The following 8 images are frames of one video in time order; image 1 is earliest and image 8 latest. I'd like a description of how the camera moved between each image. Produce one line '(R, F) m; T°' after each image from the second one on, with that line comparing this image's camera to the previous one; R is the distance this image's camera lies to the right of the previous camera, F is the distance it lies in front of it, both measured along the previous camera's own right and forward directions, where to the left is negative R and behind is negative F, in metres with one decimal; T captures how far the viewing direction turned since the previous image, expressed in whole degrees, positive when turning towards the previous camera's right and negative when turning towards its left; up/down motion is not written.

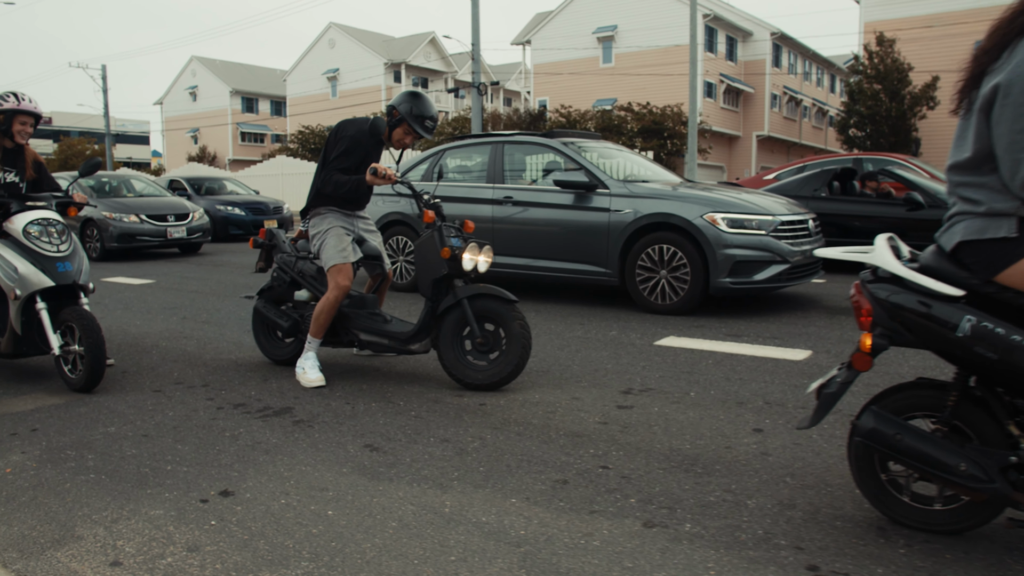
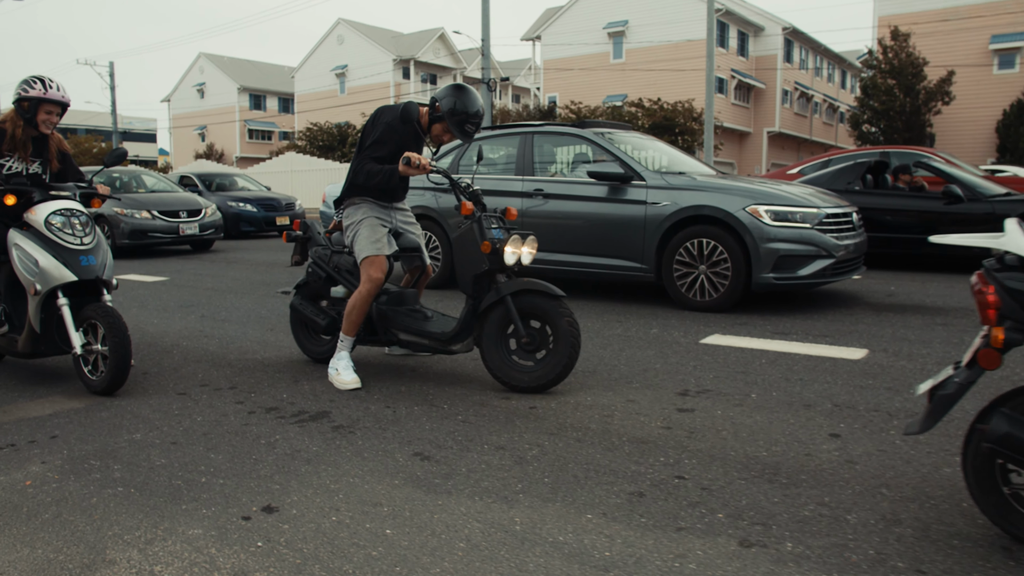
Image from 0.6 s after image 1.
(-0.2, +0.3) m; 0°
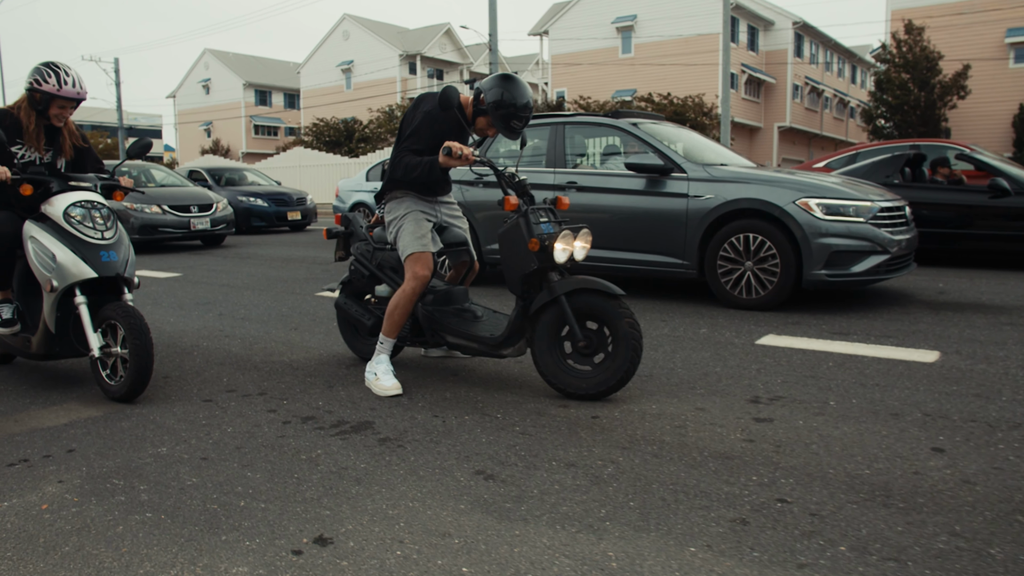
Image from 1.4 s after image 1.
(-0.3, +0.4) m; 0°
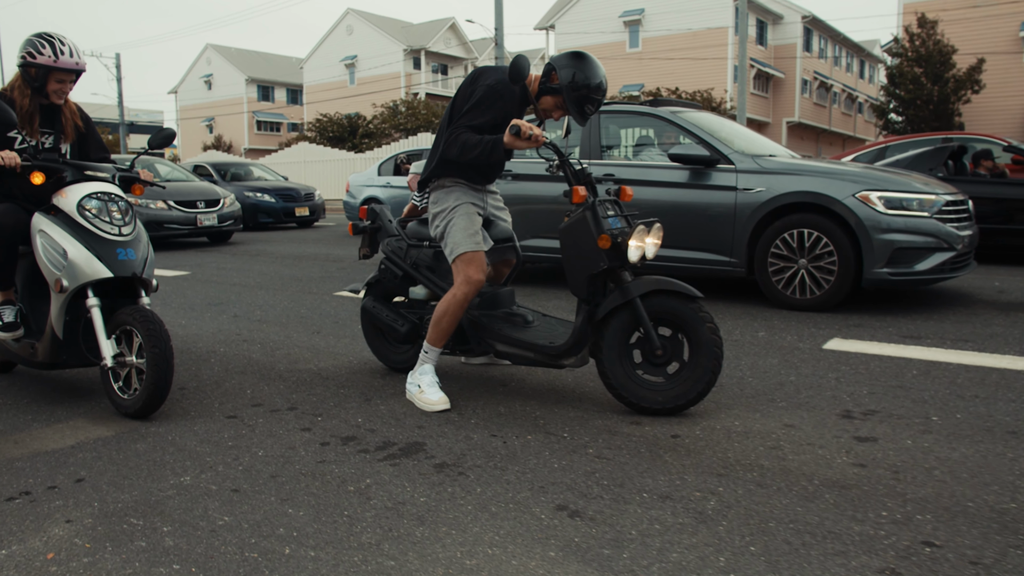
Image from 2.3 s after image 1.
(-0.3, +0.5) m; 0°
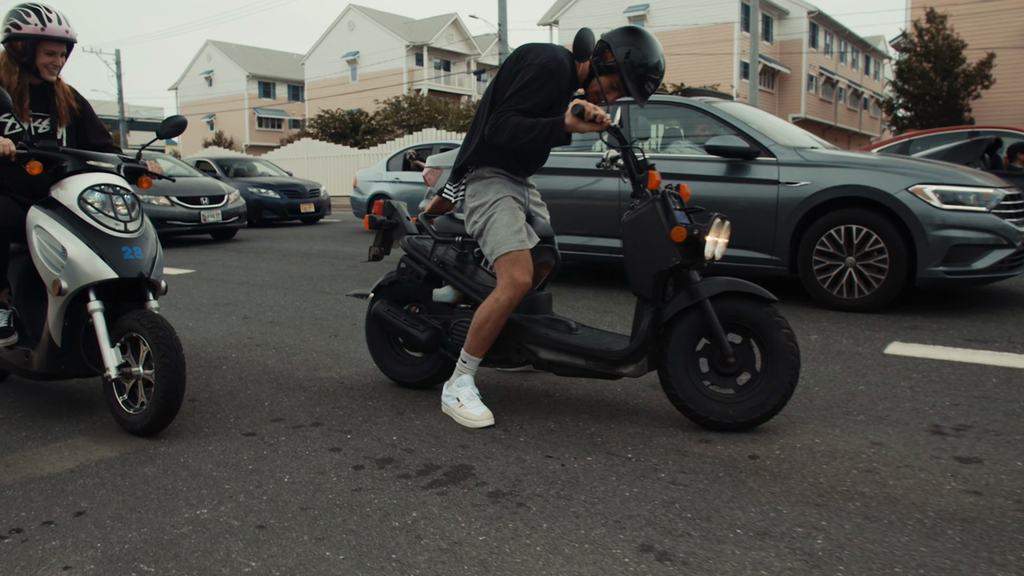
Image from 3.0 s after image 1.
(-0.2, +0.4) m; 0°
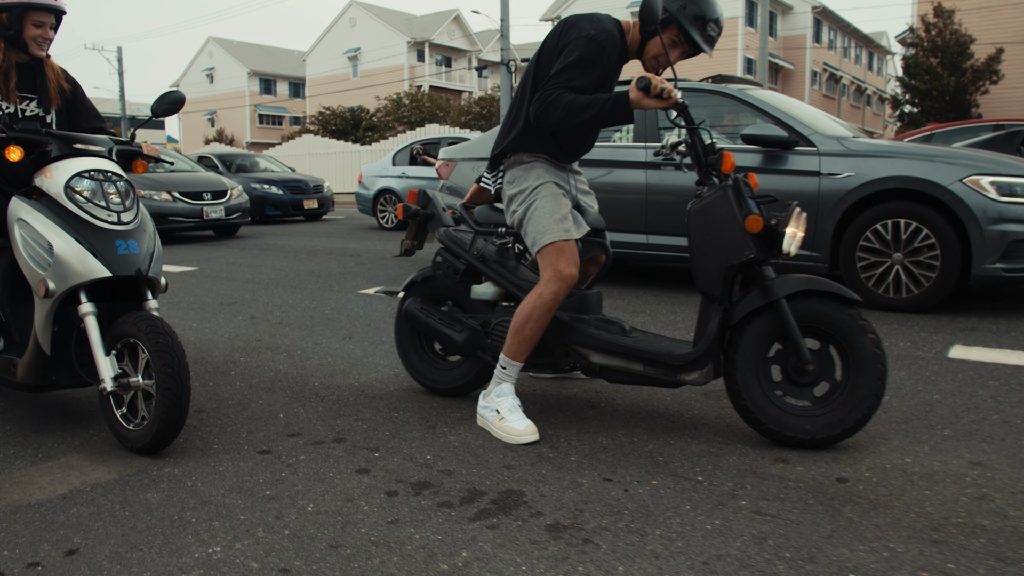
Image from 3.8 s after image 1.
(-0.2, +0.4) m; 0°
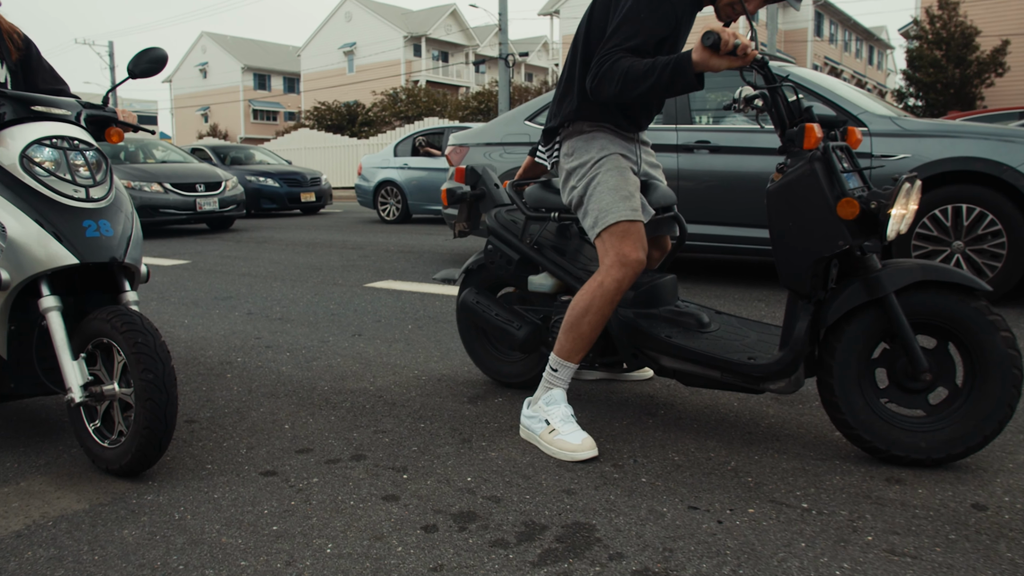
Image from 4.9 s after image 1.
(-0.2, +0.5) m; 0°
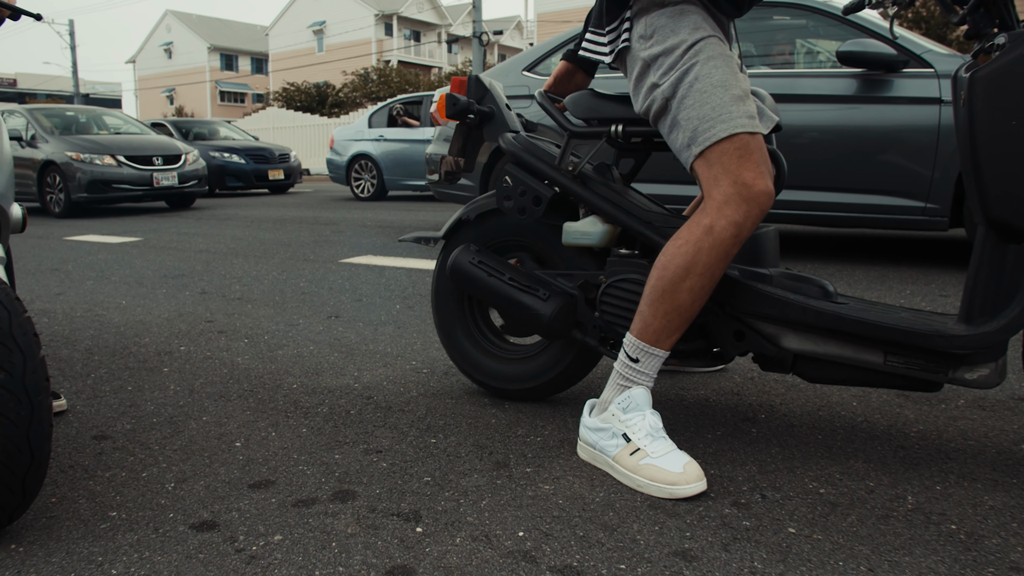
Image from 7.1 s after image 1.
(-0.2, +0.9) m; +2°
